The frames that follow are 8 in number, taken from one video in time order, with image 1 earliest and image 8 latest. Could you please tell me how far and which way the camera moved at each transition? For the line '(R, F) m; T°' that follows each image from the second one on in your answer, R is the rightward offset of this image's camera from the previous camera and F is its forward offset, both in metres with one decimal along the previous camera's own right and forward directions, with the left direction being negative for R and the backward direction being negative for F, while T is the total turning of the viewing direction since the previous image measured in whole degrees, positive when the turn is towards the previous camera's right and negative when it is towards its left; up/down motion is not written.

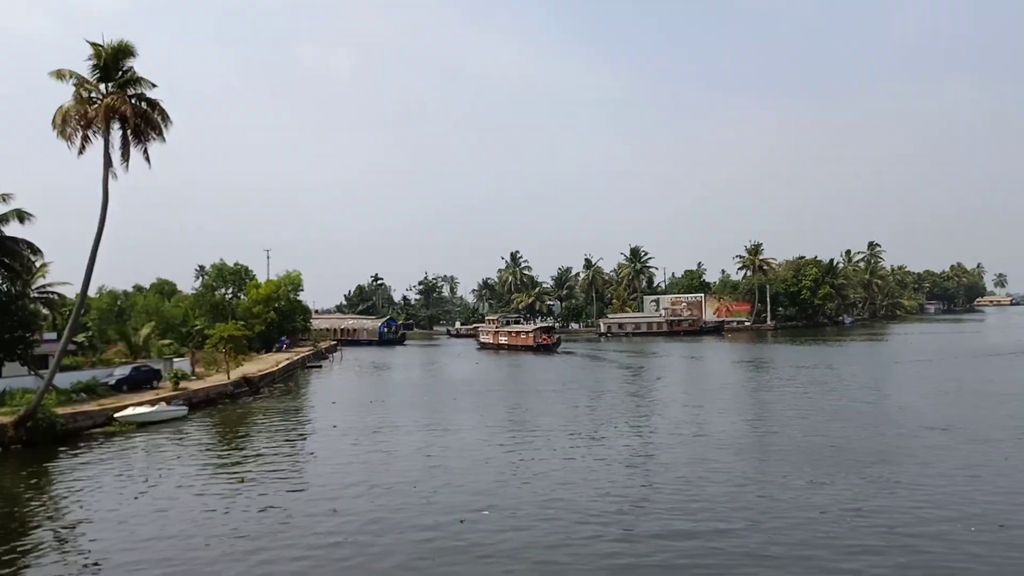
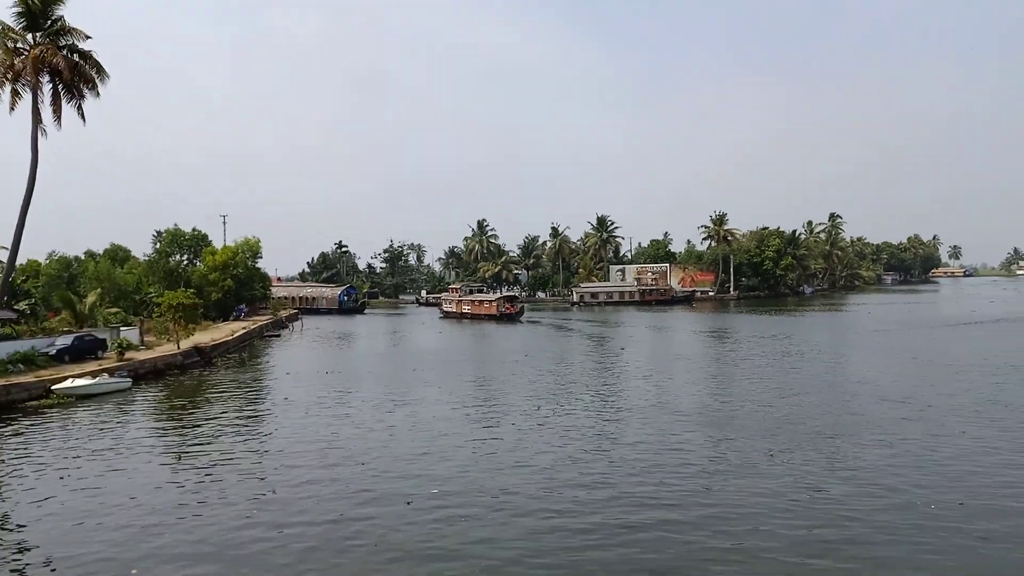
(+0.4, +0.9) m; +2°
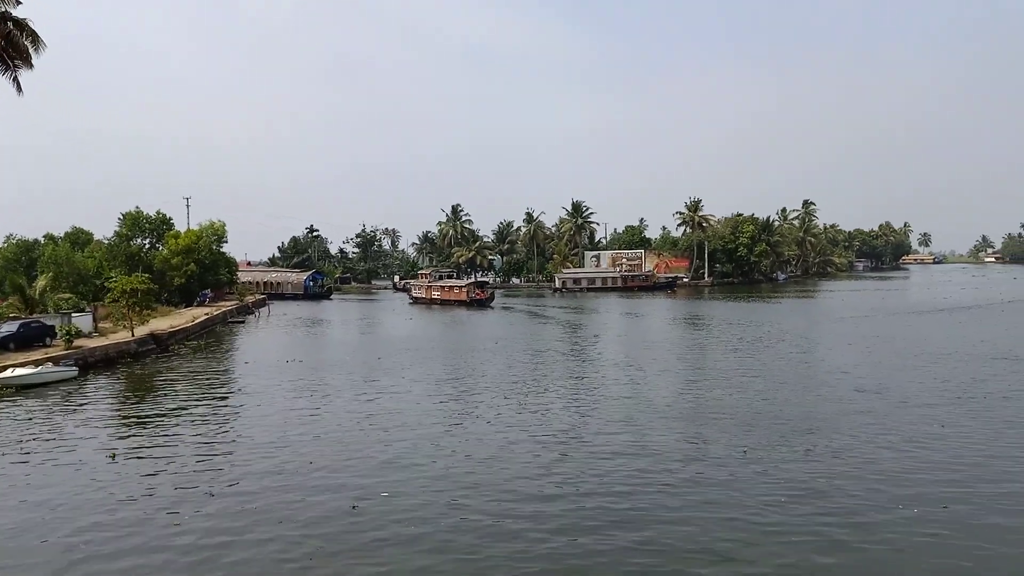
(+0.4, +1.1) m; +2°
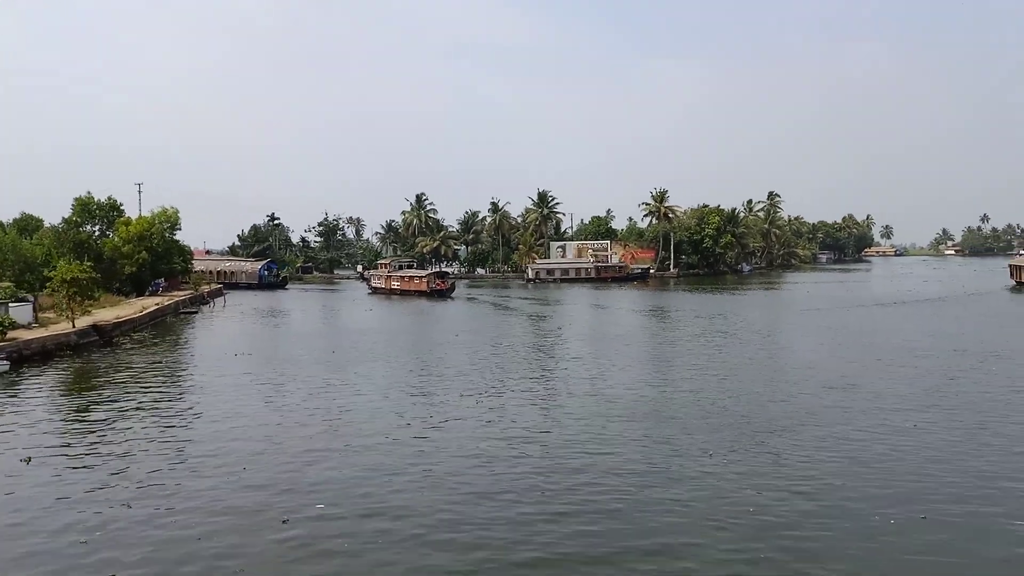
(+0.3, +1.1) m; +2°
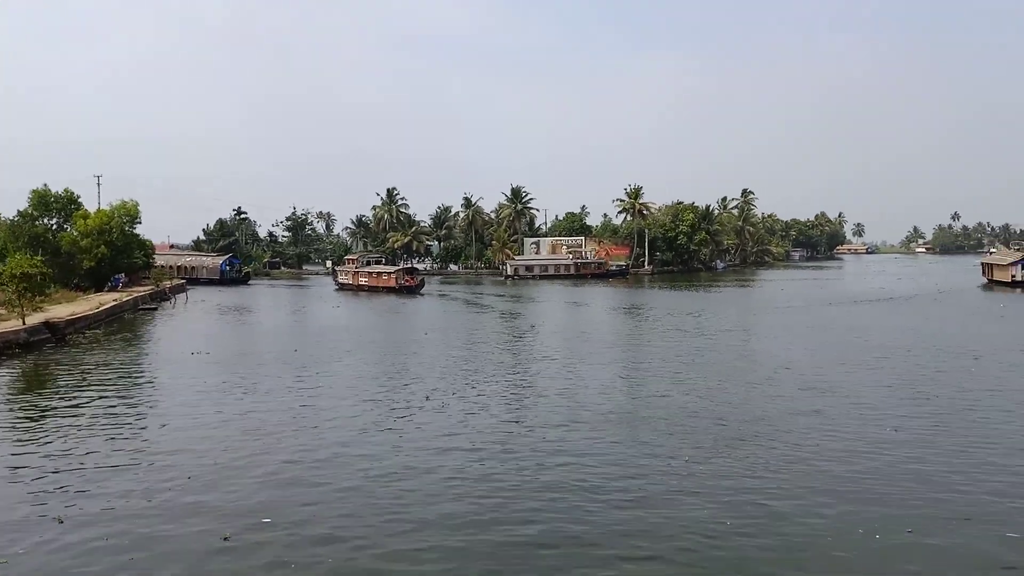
(+0.2, +1.2) m; +2°
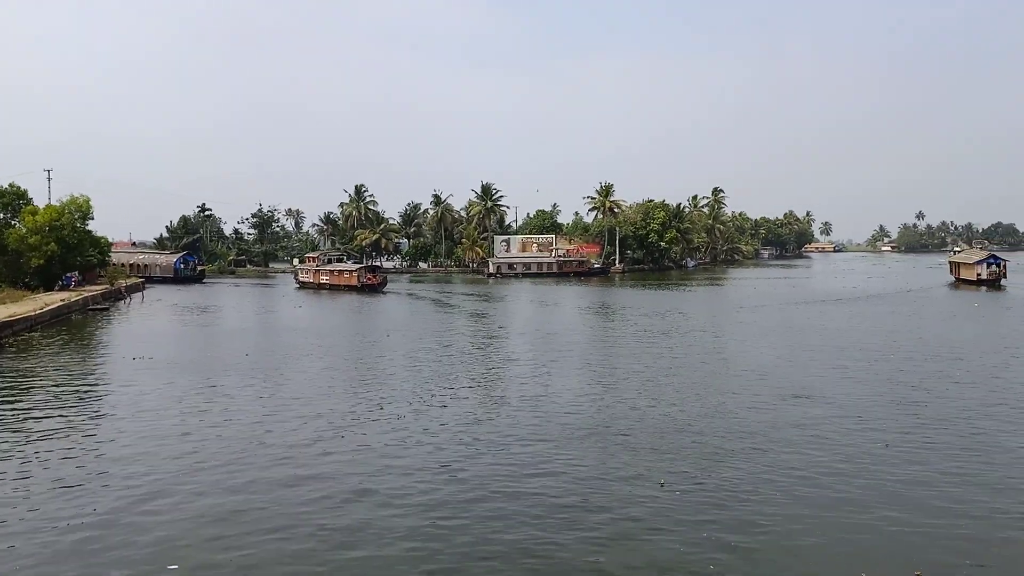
(+0.2, +1.4) m; +2°
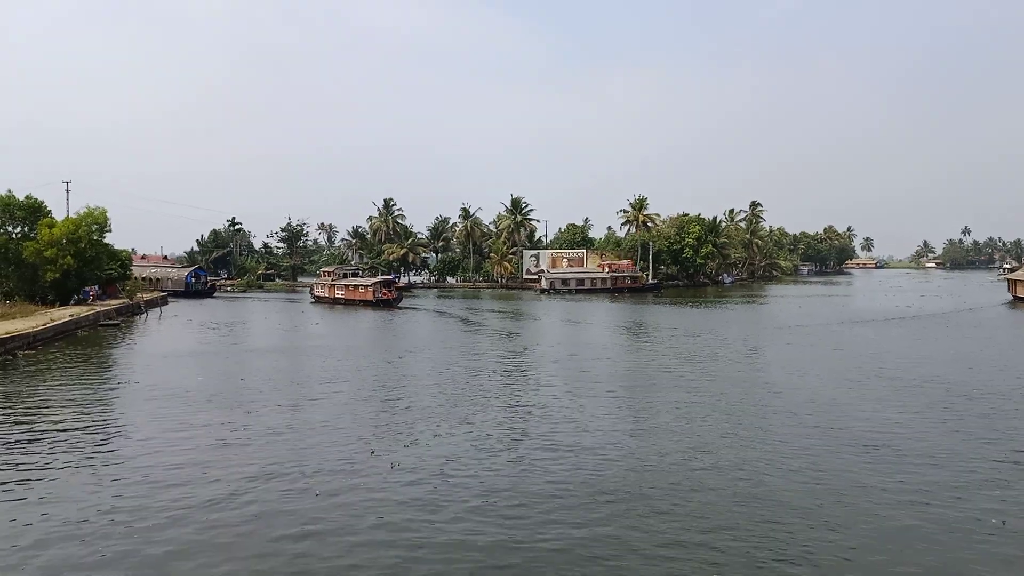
(+0.3, +3.0) m; -2°
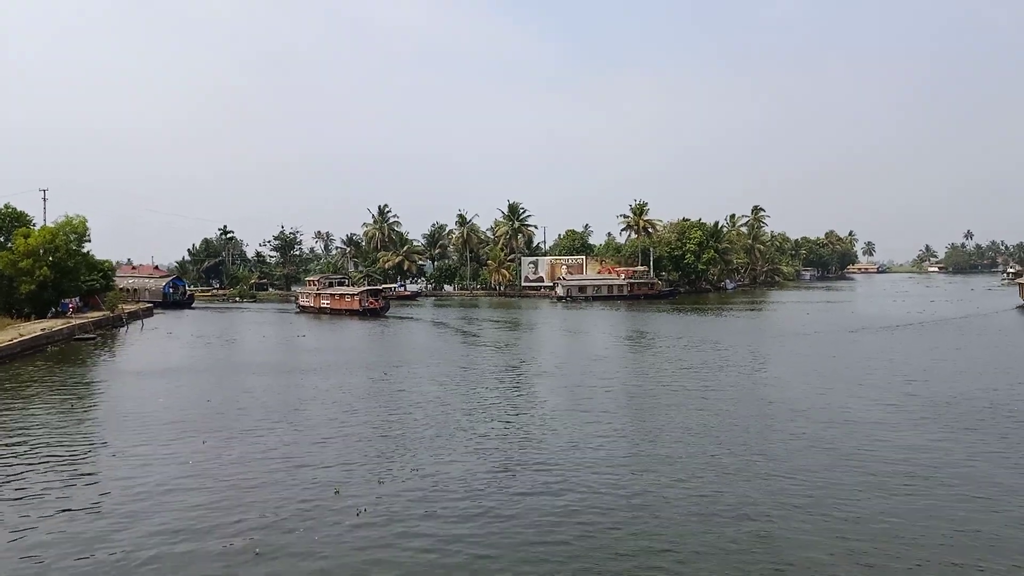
(+0.1, +2.5) m; 0°
